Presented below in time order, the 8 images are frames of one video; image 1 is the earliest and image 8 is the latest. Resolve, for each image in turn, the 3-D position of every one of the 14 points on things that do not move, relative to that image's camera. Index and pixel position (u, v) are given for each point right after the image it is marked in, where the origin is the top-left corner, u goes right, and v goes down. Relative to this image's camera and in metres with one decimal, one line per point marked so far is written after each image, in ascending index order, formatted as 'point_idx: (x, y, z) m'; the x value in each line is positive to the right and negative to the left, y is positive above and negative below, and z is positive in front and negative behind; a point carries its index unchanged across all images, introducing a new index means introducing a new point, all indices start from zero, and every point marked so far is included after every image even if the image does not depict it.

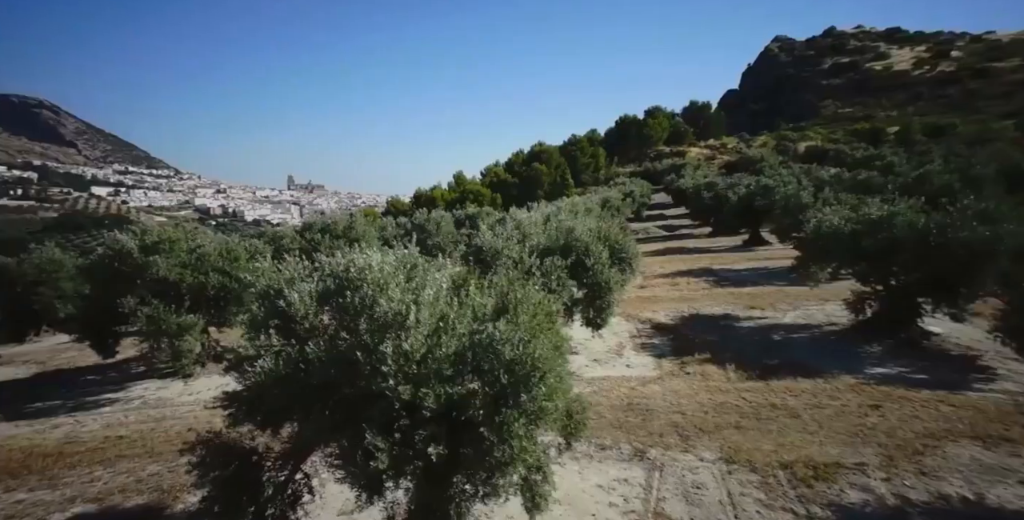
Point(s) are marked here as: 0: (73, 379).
0: (-13.2, -3.6, +17.8) m
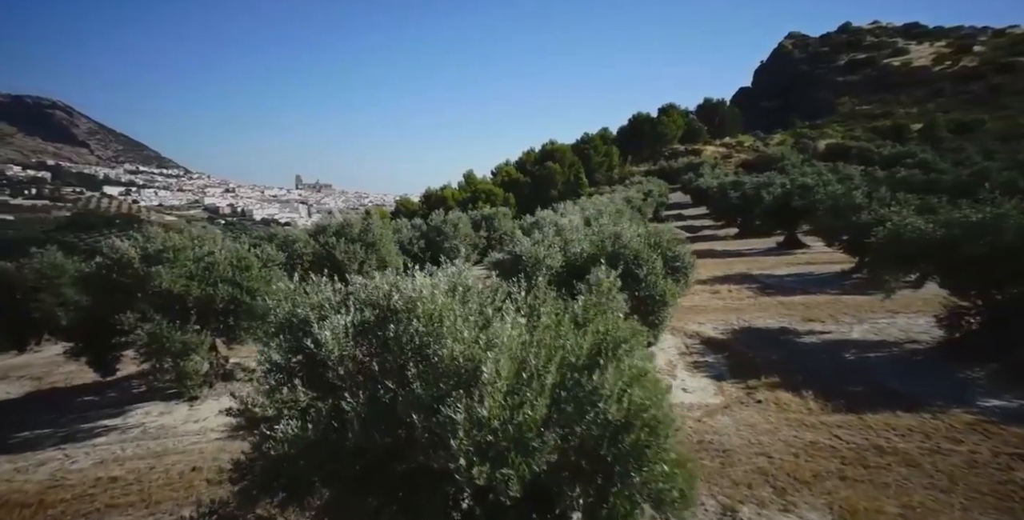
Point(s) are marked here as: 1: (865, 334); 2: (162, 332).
0: (-12.2, -3.8, +16.4) m
1: (+9.2, -1.9, +15.6) m
2: (-8.5, -1.8, +14.5) m
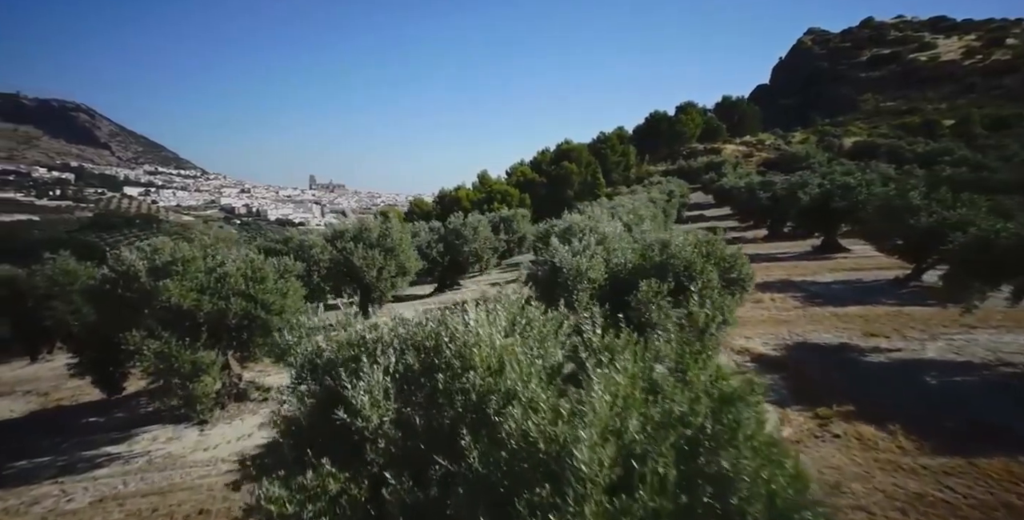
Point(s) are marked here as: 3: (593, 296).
0: (-11.3, -4.1, +15.3) m
1: (+10.1, -2.2, +14.1) m
2: (-7.6, -2.1, +13.3) m
3: (+1.8, -0.8, +13.6) m
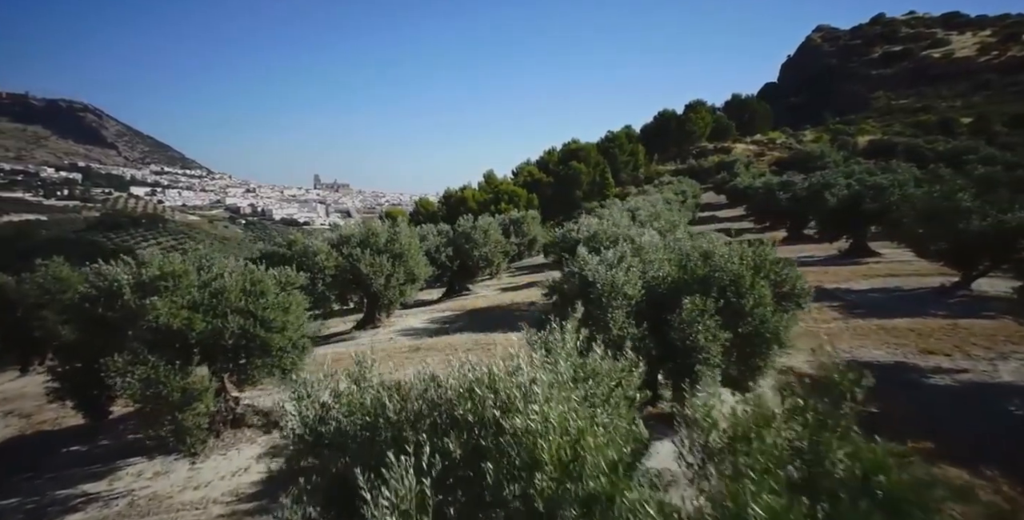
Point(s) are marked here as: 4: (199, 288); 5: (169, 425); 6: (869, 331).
0: (-10.7, -4.5, +13.9) m
1: (+10.6, -2.4, +12.6) m
2: (-7.1, -2.4, +12.0) m
3: (+2.4, -1.1, +12.2) m
4: (-7.1, -0.6, +13.5) m
5: (-7.0, -3.3, +12.1) m
6: (+10.4, -2.0, +17.3) m
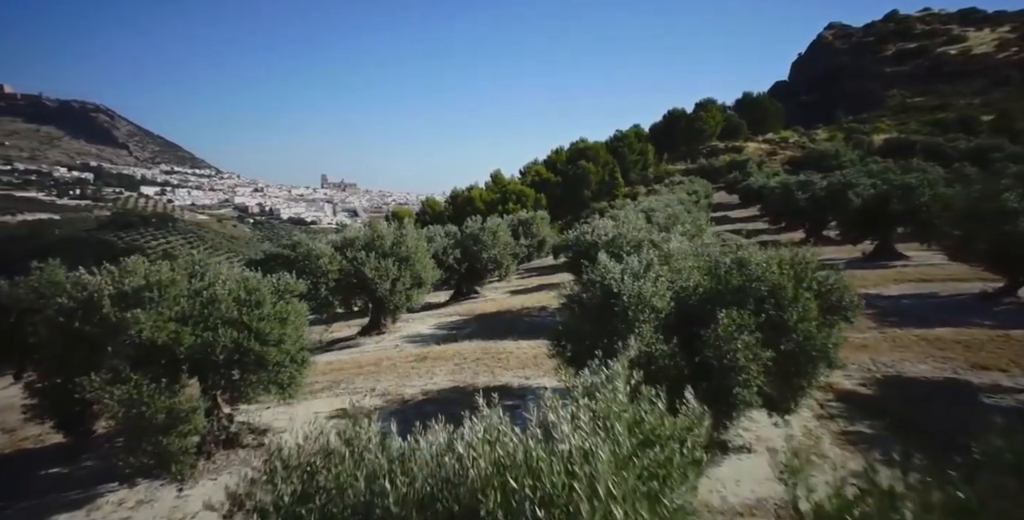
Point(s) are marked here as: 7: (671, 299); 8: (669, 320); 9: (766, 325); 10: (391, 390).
0: (-10.4, -4.6, +12.9) m
1: (+10.9, -2.6, +11.3) m
2: (-6.8, -2.5, +10.9) m
3: (+2.7, -1.3, +11.0) m
4: (-6.7, -0.8, +12.4) m
5: (-6.7, -3.5, +11.0) m
6: (+10.7, -2.2, +16.1) m
7: (+3.1, -0.7, +11.4) m
8: (+3.0, -1.1, +11.3) m
9: (+4.5, -1.1, +10.7) m
10: (-3.8, -4.1, +18.6) m
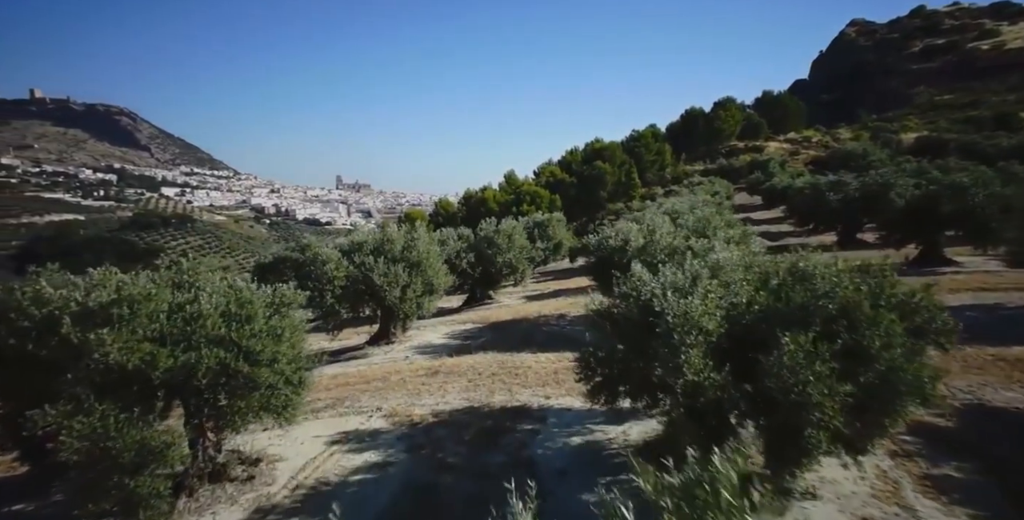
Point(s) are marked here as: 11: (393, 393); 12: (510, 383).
0: (-10.0, -4.8, +11.5) m
1: (+11.3, -2.8, +9.4) m
2: (-6.4, -2.7, +9.4) m
3: (+3.0, -1.5, +9.3) m
4: (-6.3, -1.0, +10.9) m
5: (-6.3, -3.7, +9.5) m
6: (+11.2, -2.4, +14.2) m
7: (+3.4, -0.9, +9.7) m
8: (+3.4, -1.3, +9.6) m
9: (+4.9, -1.3, +8.9) m
10: (-3.2, -4.3, +17.0) m
11: (-3.8, -4.2, +18.8) m
12: (-0.1, -3.8, +18.7) m
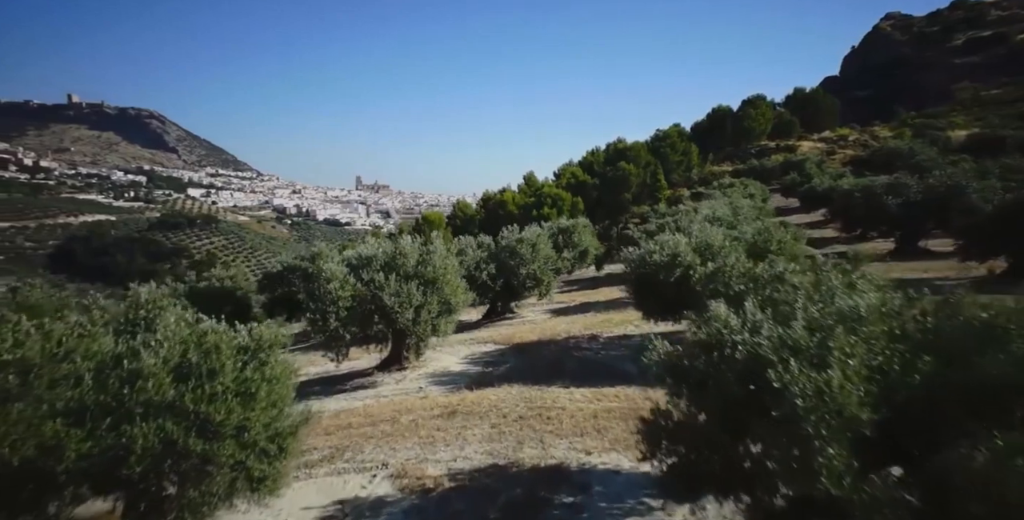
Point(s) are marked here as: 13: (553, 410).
0: (-9.4, -5.4, +8.8) m
1: (+11.9, -3.4, +6.0) m
2: (-5.9, -3.3, +6.6) m
3: (+3.6, -2.1, +6.2) m
4: (-5.7, -1.6, +8.1) m
5: (-5.7, -4.3, +6.7) m
6: (+11.9, -3.0, +10.8) m
7: (+4.0, -1.5, +6.5) m
8: (+3.9, -1.9, +6.5) m
9: (+5.5, -1.9, +5.7) m
10: (-2.4, -4.9, +14.1) m
11: (-2.9, -4.8, +15.8) m
12: (+0.8, -4.5, +15.6) m
13: (+1.2, -4.3, +17.1) m
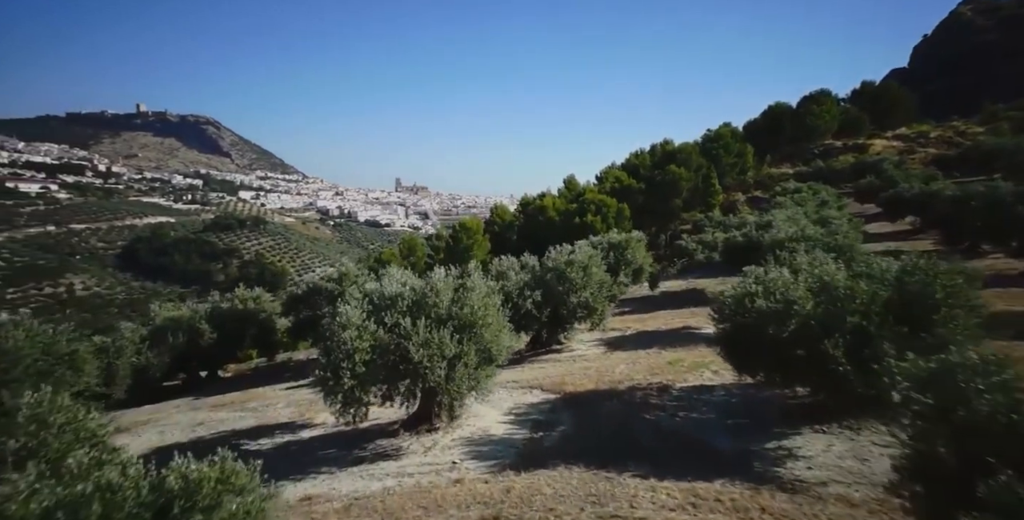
0: (-8.5, -6.6, +4.8) m
1: (+12.5, -4.5, +0.7) m
2: (-5.2, -4.5, +2.4) m
3: (+4.2, -3.2, +1.4) m
4: (-4.9, -2.8, +3.9) m
5: (-5.0, -5.5, +2.5) m
6: (+12.8, -4.1, +5.5) m
7: (+4.7, -2.6, +1.7) m
8: (+4.6, -3.1, +1.7) m
9: (+6.1, -3.1, +0.9) m
10: (-1.3, -6.1, +9.7) m
11: (-1.6, -6.0, +11.5) m
12: (+2.0, -5.6, +11.0) m
13: (+2.6, -5.5, +12.4) m
